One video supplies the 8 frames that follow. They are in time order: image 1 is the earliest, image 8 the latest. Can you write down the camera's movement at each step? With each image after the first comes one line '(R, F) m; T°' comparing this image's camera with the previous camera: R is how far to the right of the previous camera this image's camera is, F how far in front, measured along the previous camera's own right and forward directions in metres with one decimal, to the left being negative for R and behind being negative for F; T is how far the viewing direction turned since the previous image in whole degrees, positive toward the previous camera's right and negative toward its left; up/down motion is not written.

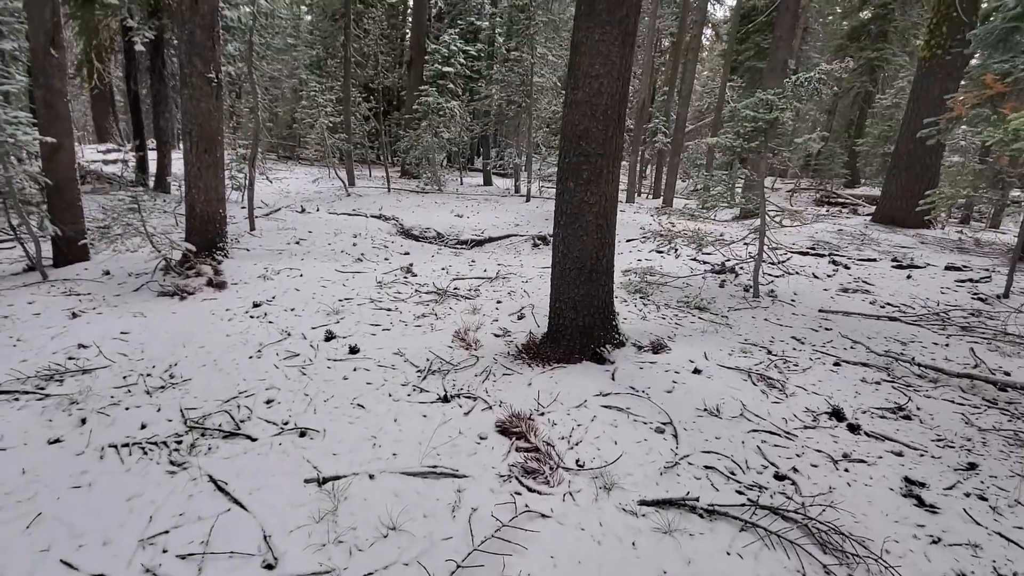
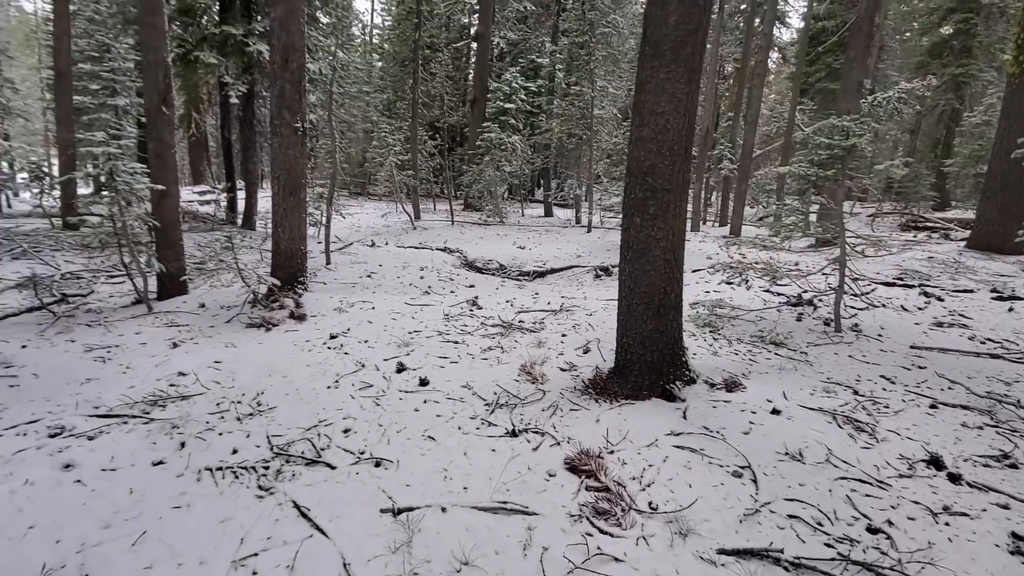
(-0.1, -0.1) m; -7°
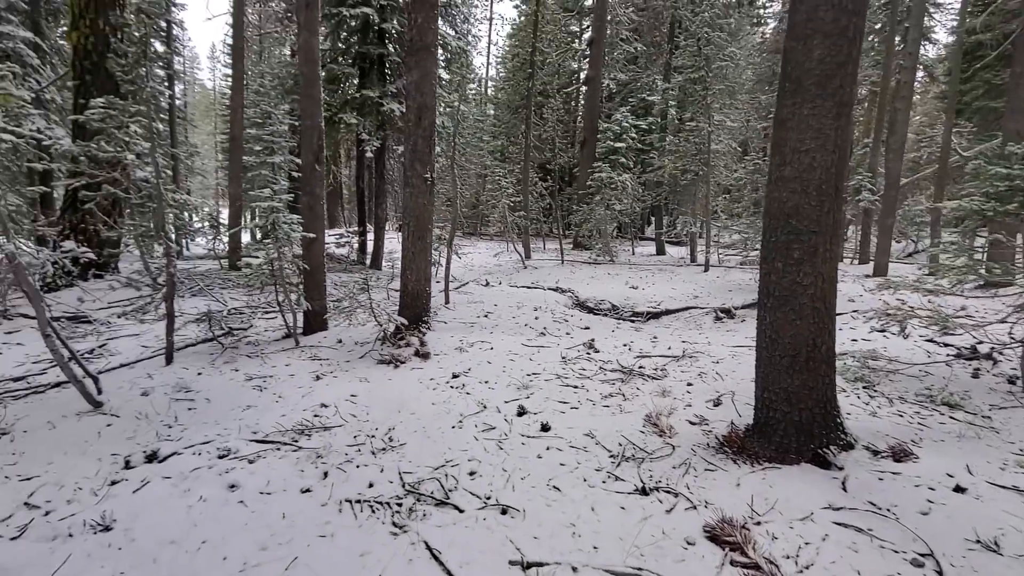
(-0.2, 0.0) m; -12°
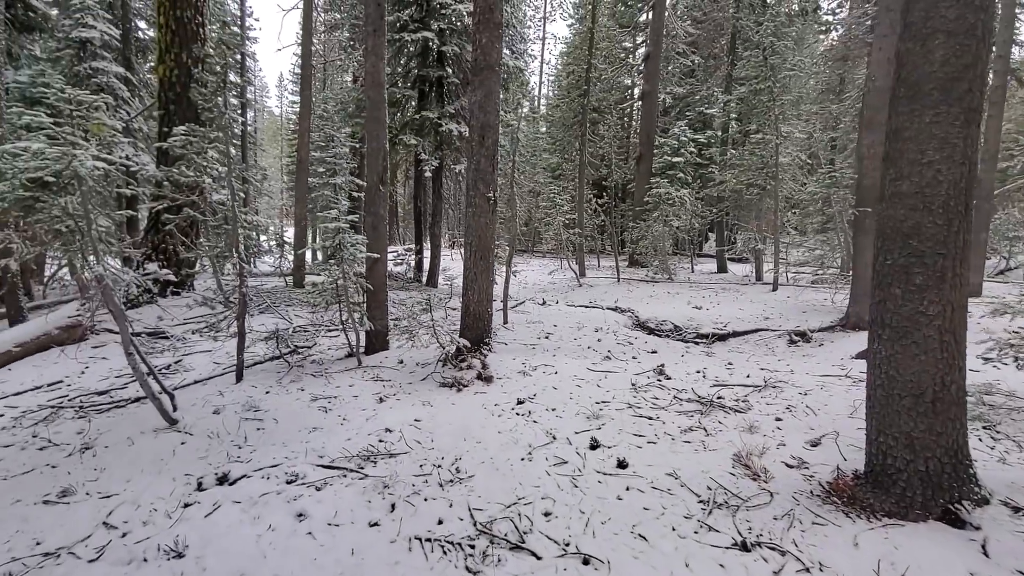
(-0.2, +0.2) m; -6°
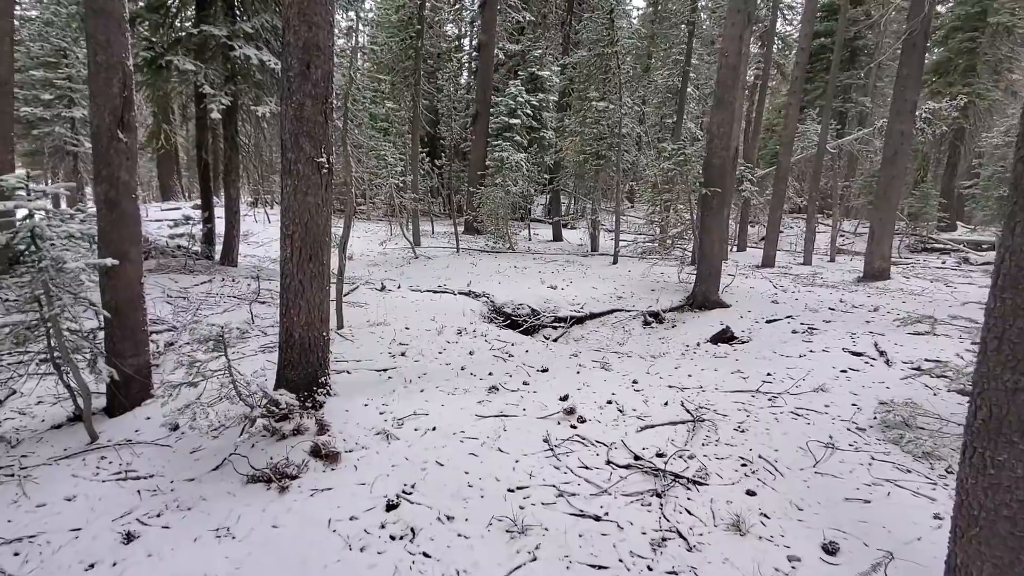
(-0.3, +2.1) m; +20°
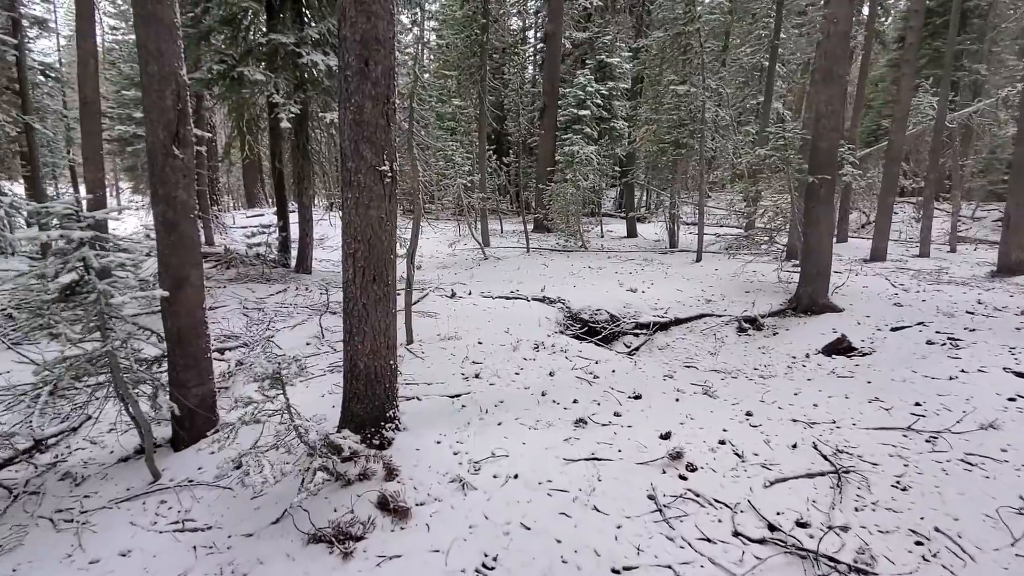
(-0.2, +0.7) m; -8°
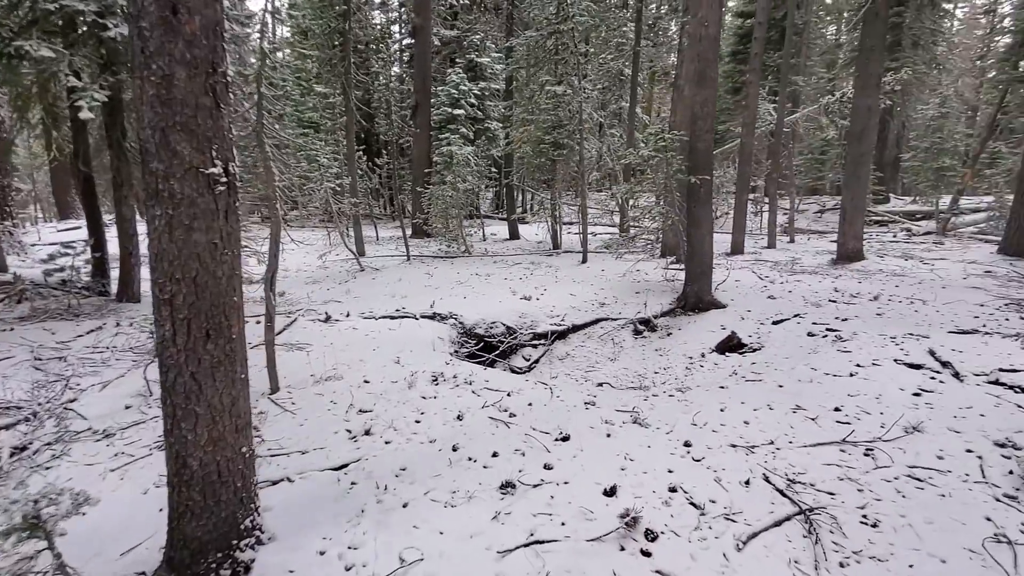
(-0.1, +1.0) m; +14°
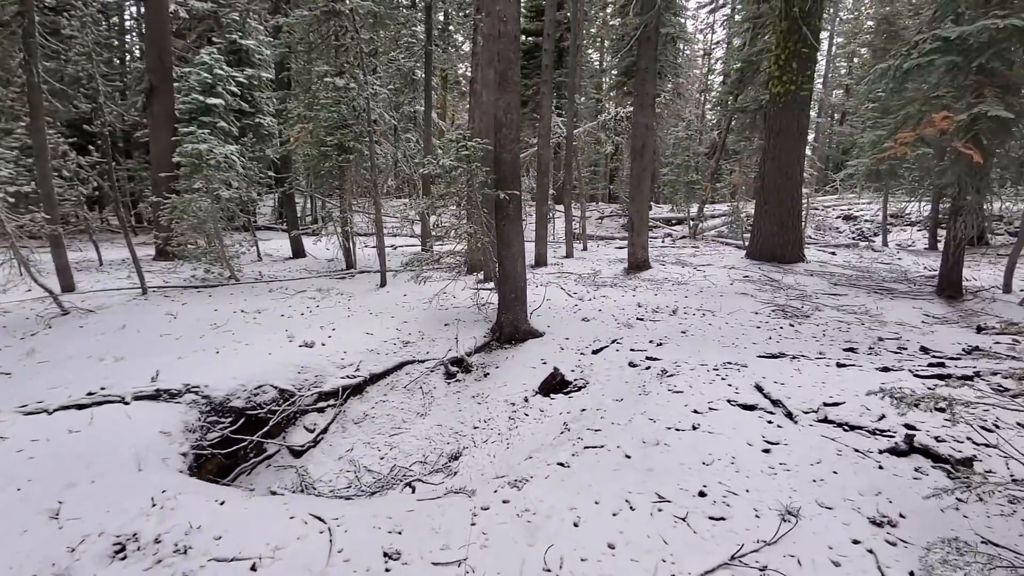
(+0.4, +1.8) m; +22°
